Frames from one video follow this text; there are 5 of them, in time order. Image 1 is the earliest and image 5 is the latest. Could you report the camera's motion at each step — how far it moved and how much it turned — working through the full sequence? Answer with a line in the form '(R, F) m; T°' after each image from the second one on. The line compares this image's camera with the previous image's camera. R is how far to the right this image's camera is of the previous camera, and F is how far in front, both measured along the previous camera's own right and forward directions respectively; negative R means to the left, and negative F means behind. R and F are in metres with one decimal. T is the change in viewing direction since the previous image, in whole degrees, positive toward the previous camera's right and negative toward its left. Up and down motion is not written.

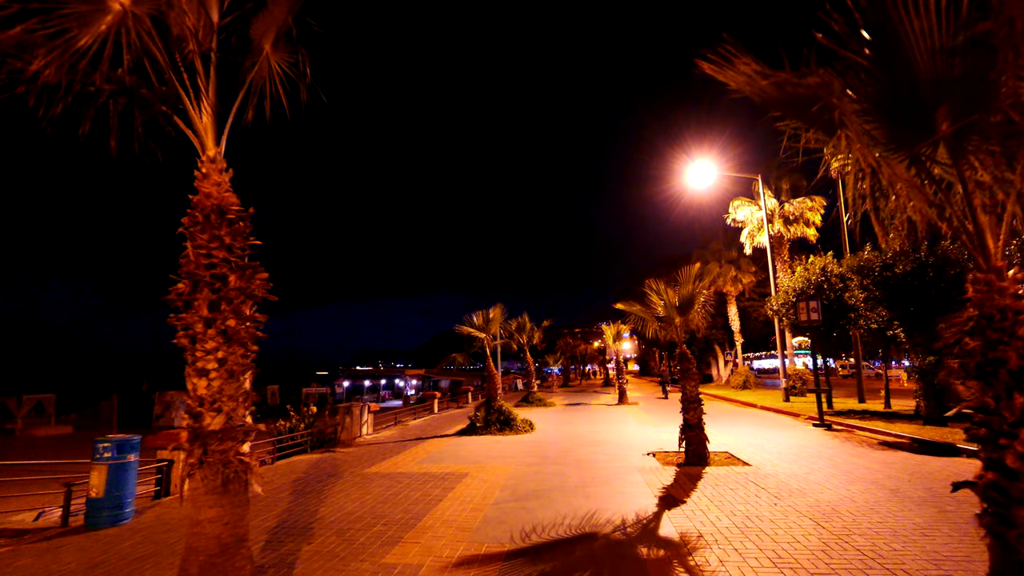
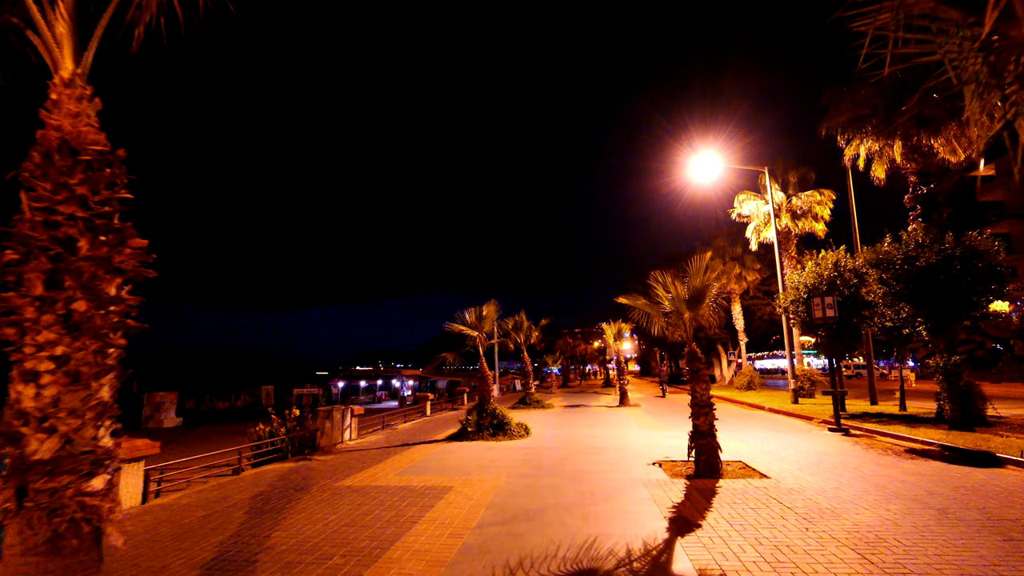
(+0.2, +1.0) m; 0°
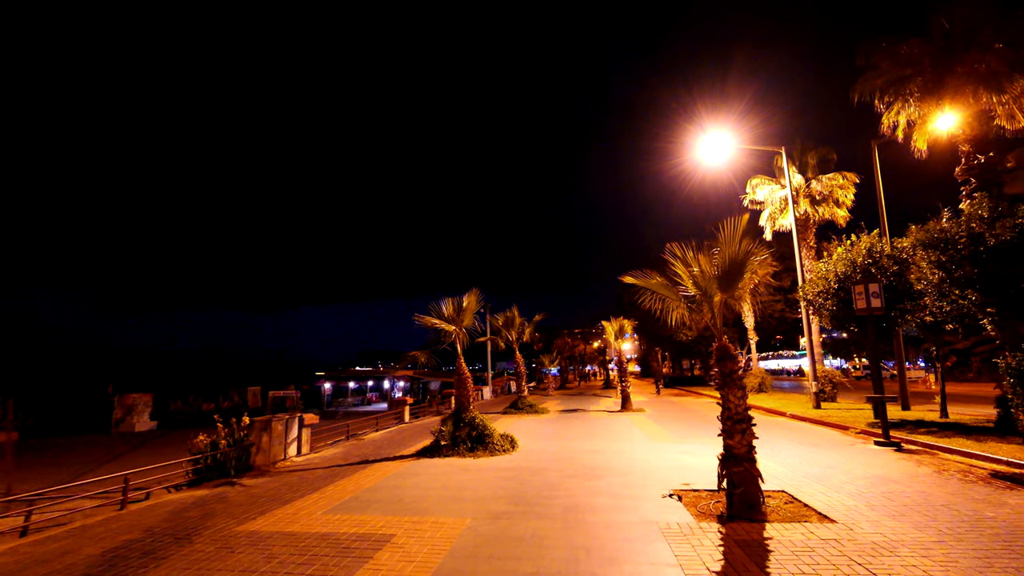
(+0.4, +2.3) m; 0°
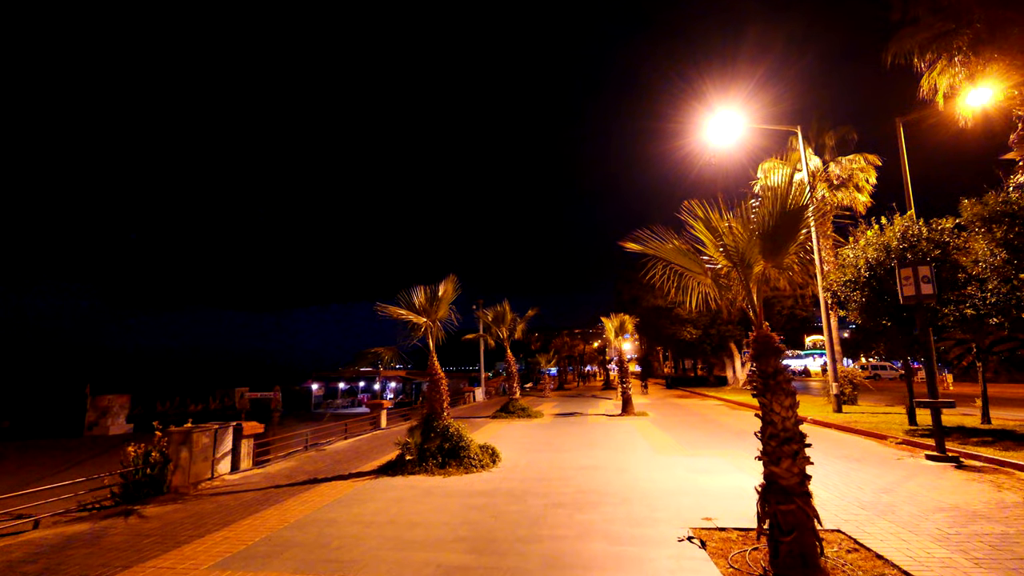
(+0.4, +1.9) m; 0°
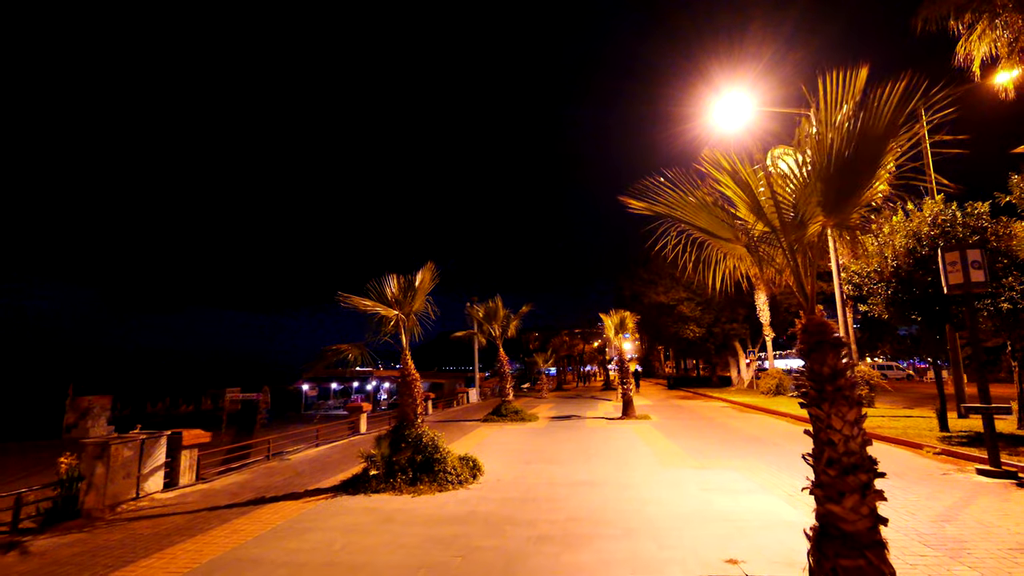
(+0.3, +1.4) m; 0°
